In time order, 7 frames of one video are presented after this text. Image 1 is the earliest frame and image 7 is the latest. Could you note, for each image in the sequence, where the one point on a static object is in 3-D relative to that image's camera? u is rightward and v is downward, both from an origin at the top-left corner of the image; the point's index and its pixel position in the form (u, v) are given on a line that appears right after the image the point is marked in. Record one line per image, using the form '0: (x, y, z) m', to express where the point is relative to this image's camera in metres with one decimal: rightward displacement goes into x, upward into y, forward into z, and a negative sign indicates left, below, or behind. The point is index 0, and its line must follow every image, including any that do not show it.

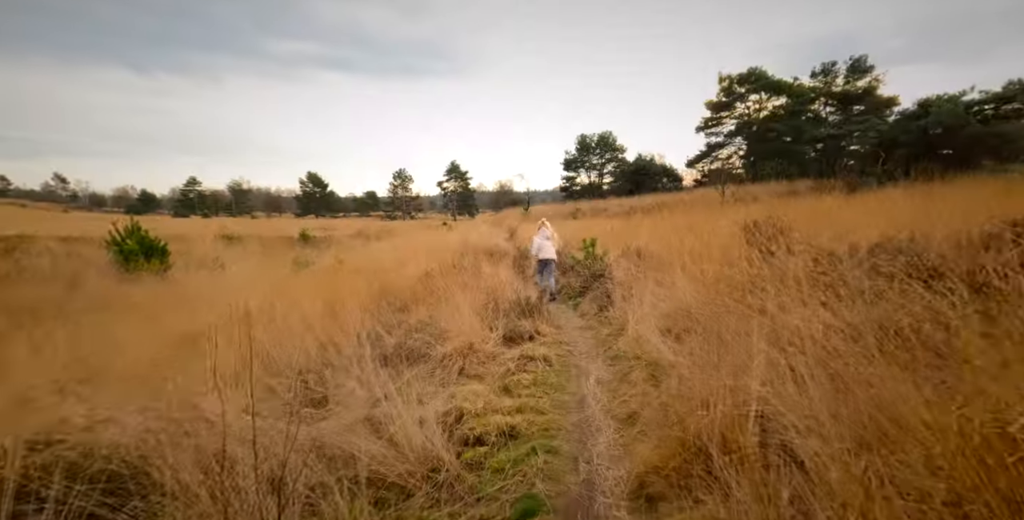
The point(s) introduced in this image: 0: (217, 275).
0: (-6.6, -0.4, +10.1) m
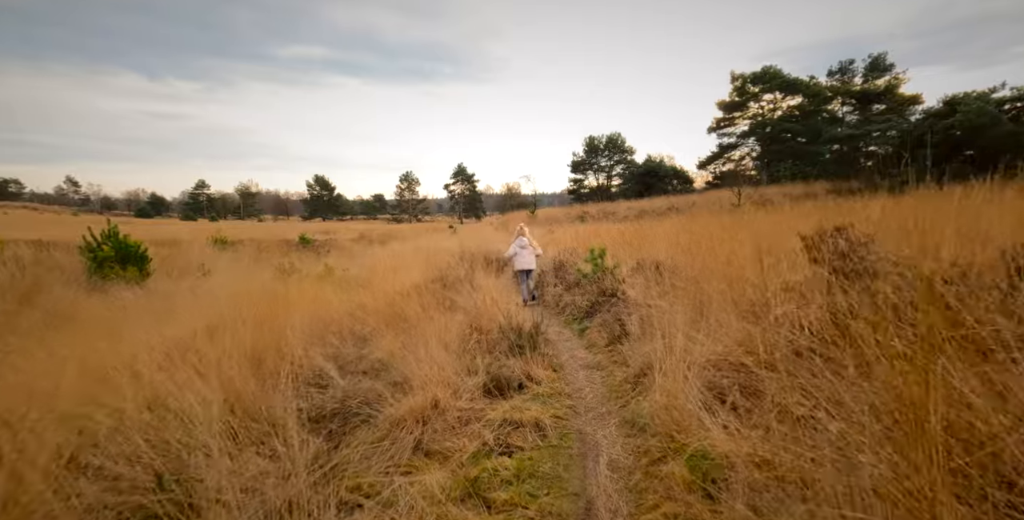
0: (-6.5, -0.5, +9.5) m
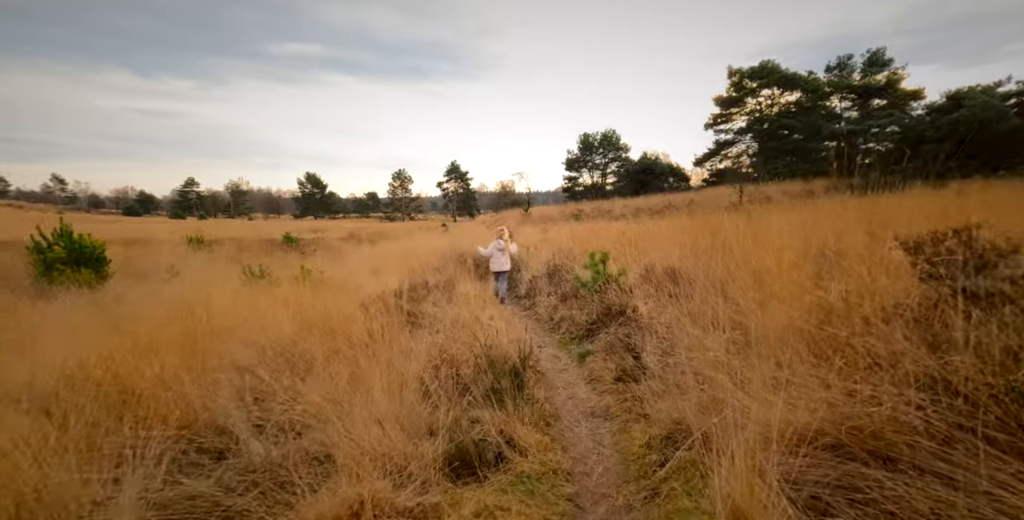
0: (-6.7, -0.5, +8.7) m
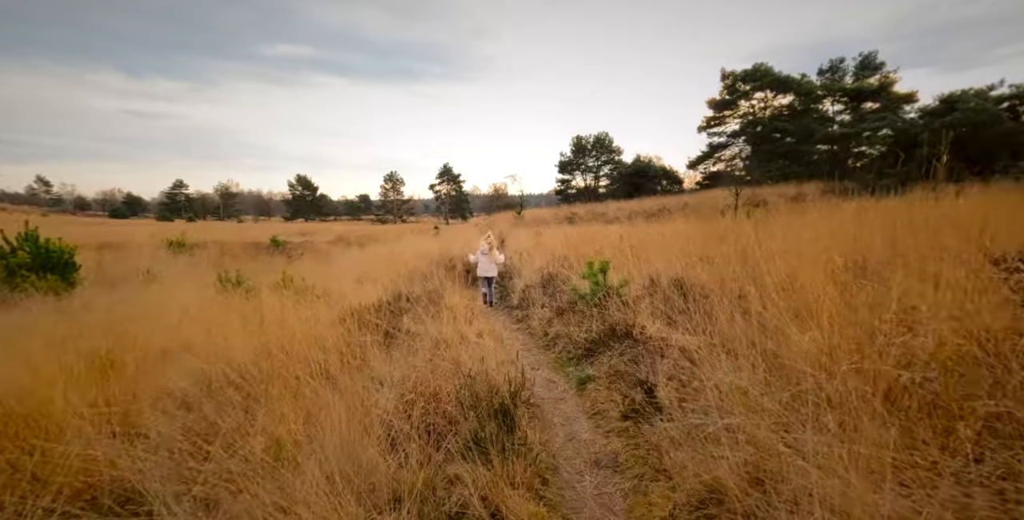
0: (-6.9, -0.6, +8.2) m
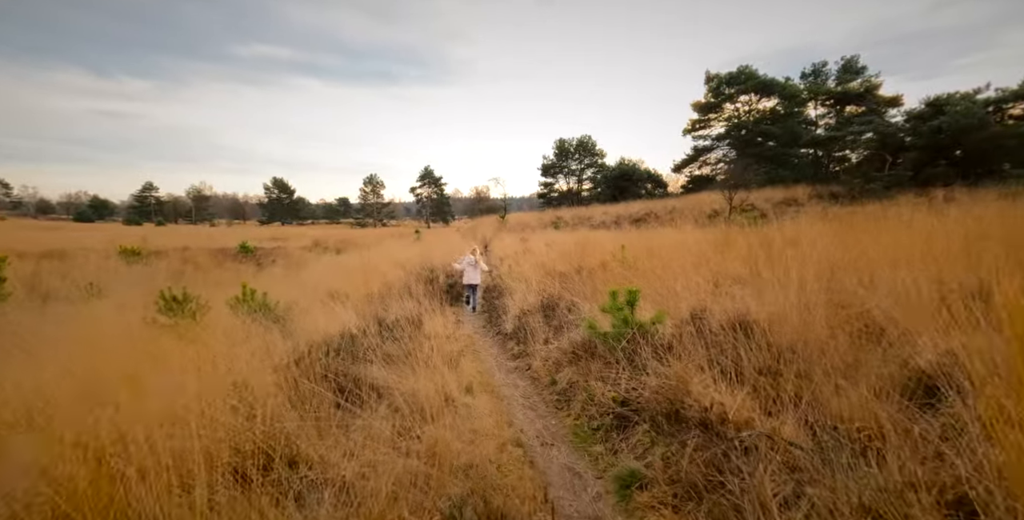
0: (-7.0, -0.9, +7.1) m
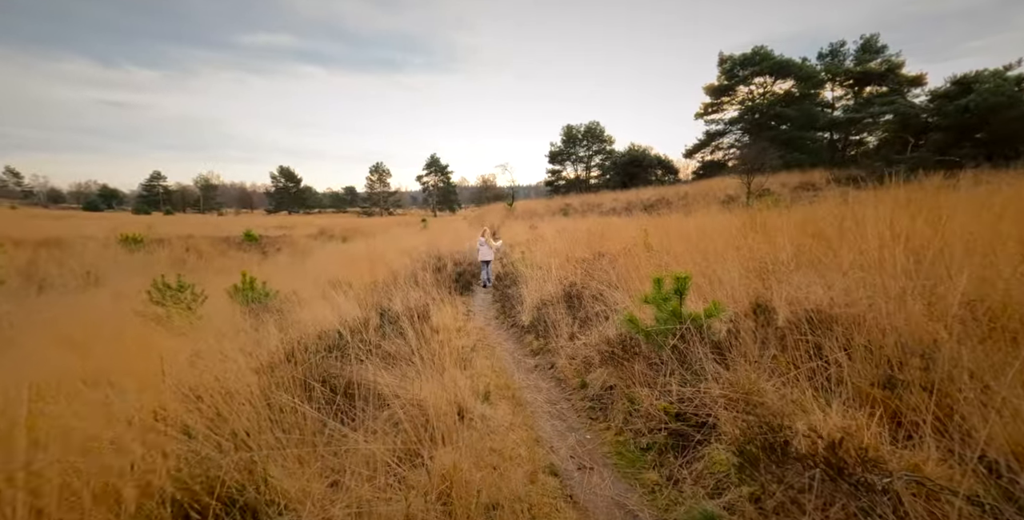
0: (-6.9, -0.7, +6.8) m
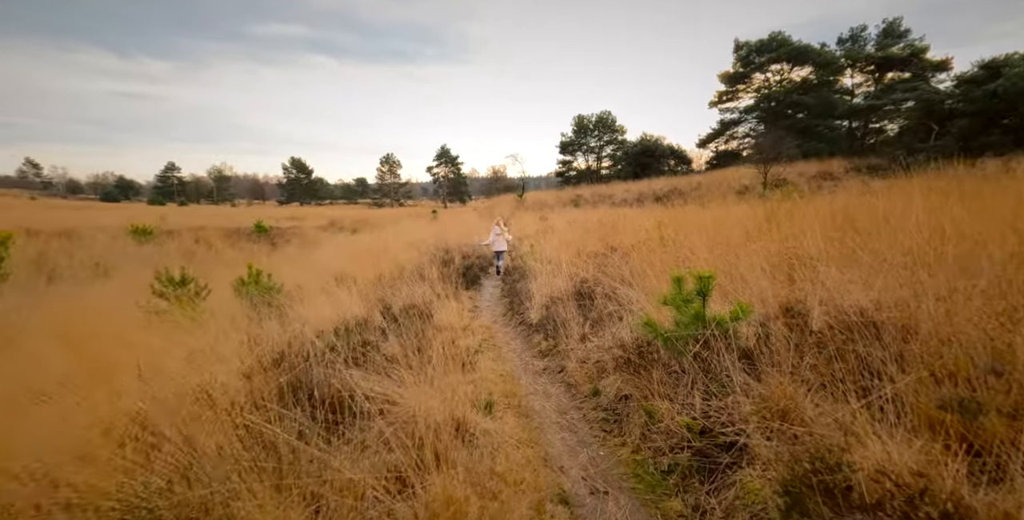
0: (-6.7, -0.6, +6.8) m
